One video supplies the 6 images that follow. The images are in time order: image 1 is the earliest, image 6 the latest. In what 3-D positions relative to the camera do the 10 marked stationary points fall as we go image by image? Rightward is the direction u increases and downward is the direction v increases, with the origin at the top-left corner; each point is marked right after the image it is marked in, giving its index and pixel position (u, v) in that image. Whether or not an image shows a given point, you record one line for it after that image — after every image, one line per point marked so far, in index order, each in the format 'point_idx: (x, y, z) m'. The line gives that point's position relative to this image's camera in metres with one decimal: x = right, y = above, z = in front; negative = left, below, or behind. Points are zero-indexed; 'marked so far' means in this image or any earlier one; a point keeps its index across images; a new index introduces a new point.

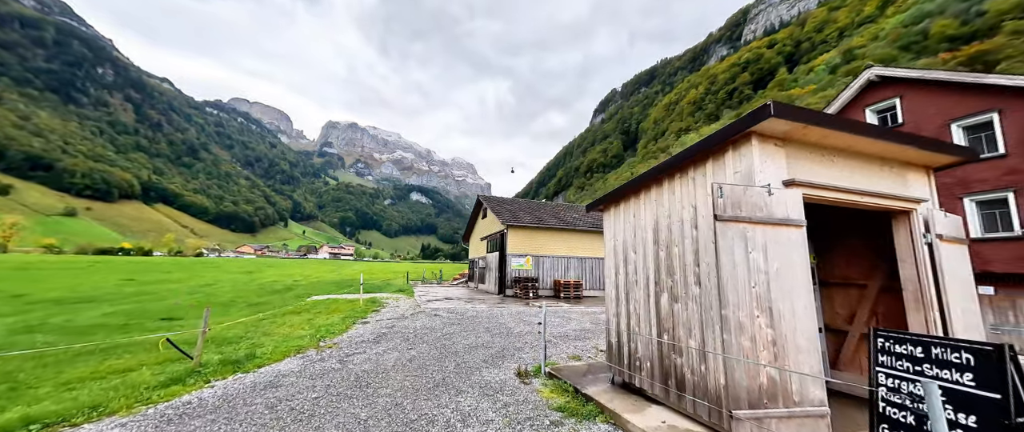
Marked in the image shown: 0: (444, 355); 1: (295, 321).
0: (-1.3, -2.7, +6.5) m
1: (-6.4, -3.1, +9.8) m
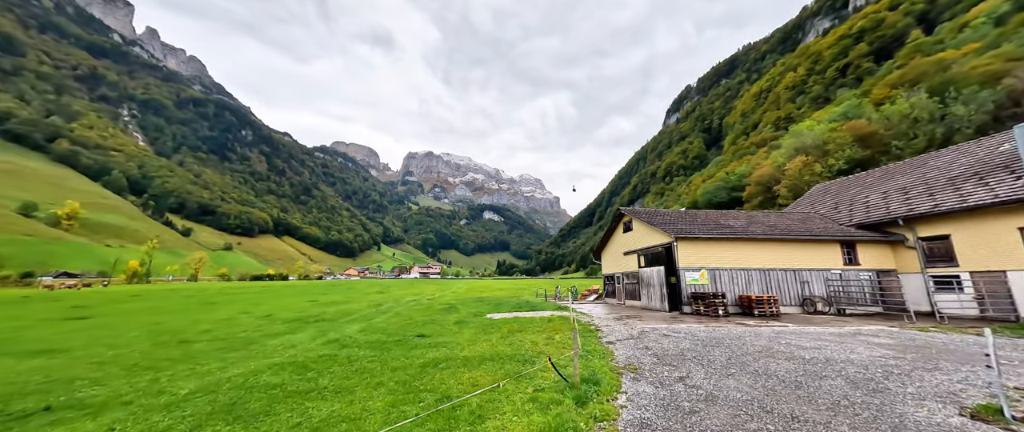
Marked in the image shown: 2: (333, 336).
0: (+4.9, -2.9, +5.9) m
1: (+0.7, -3.8, +10.4) m
2: (-7.0, -4.8, +13.5) m
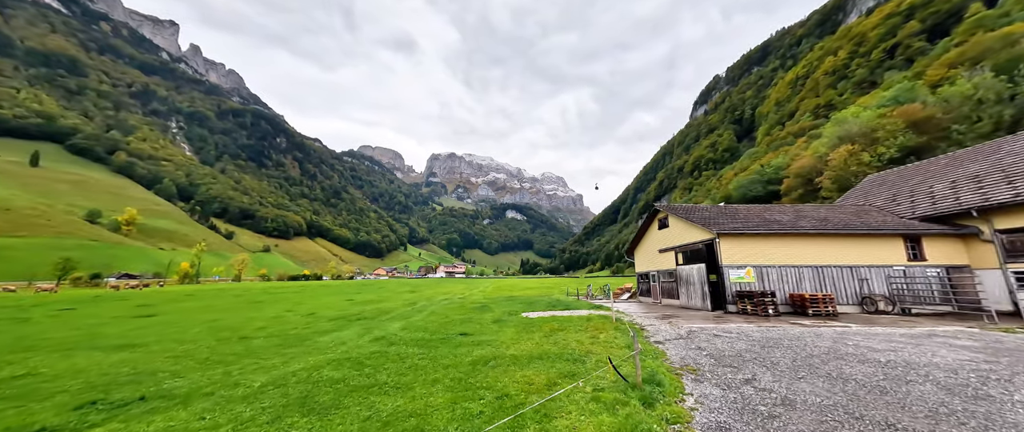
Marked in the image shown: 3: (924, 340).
0: (+5.9, -2.8, +5.5) m
1: (+2.1, -3.7, +10.2) m
2: (-5.4, -4.8, +13.9) m
3: (+11.5, -3.4, +9.5) m
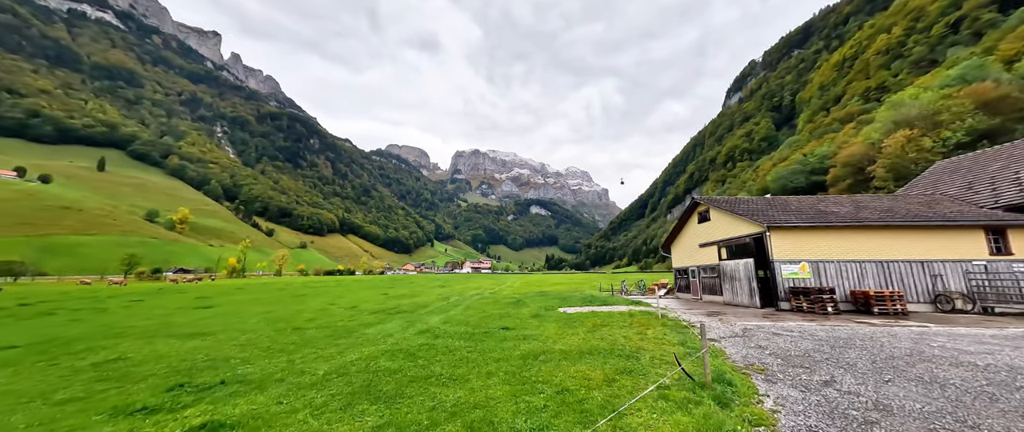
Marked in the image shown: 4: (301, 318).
0: (+6.8, -2.6, +4.9) m
1: (+3.5, -3.5, +10.0) m
2: (-3.7, -4.6, +14.3) m
3: (+12.8, -3.1, +8.5) m
4: (-12.0, -5.8, +19.2) m
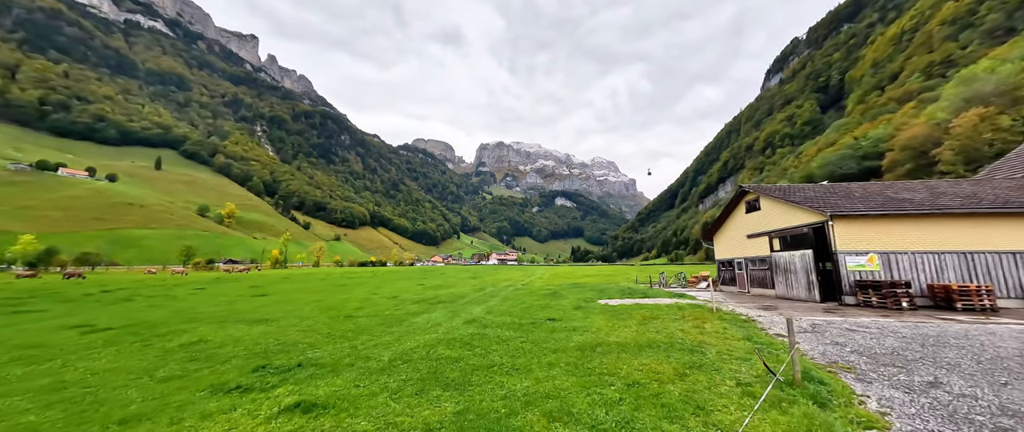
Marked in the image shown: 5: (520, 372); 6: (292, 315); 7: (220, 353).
0: (+7.9, -2.4, +4.3) m
1: (+4.9, -3.2, +9.6) m
2: (-1.9, -4.3, +14.5) m
3: (+14.1, -2.8, +7.3) m
4: (-9.7, -5.4, +20.2) m
5: (+0.2, -3.0, +6.5) m
6: (-10.3, -4.6, +15.8) m
7: (-7.0, -3.3, +8.2) m
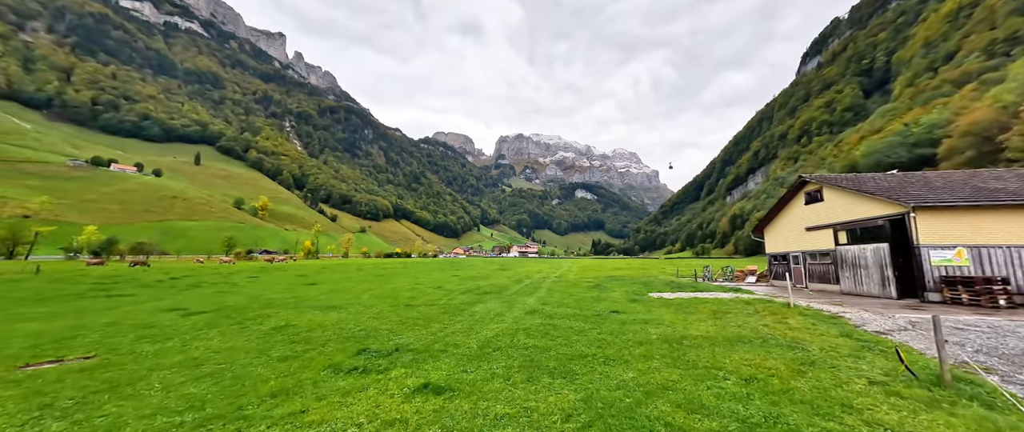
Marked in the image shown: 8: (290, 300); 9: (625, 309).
0: (+9.5, -2.2, +3.7) m
1: (+7.0, -2.9, +9.2) m
2: (+0.6, -3.9, +14.6) m
3: (+15.9, -2.6, +6.3) m
4: (-6.8, -4.9, +20.8) m
5: (+2.0, -2.8, +6.5) m
6: (-7.7, -4.2, +16.6) m
7: (-5.0, -3.1, +8.7) m
8: (-11.0, -4.2, +17.0) m
9: (+4.3, -3.6, +13.4) m
